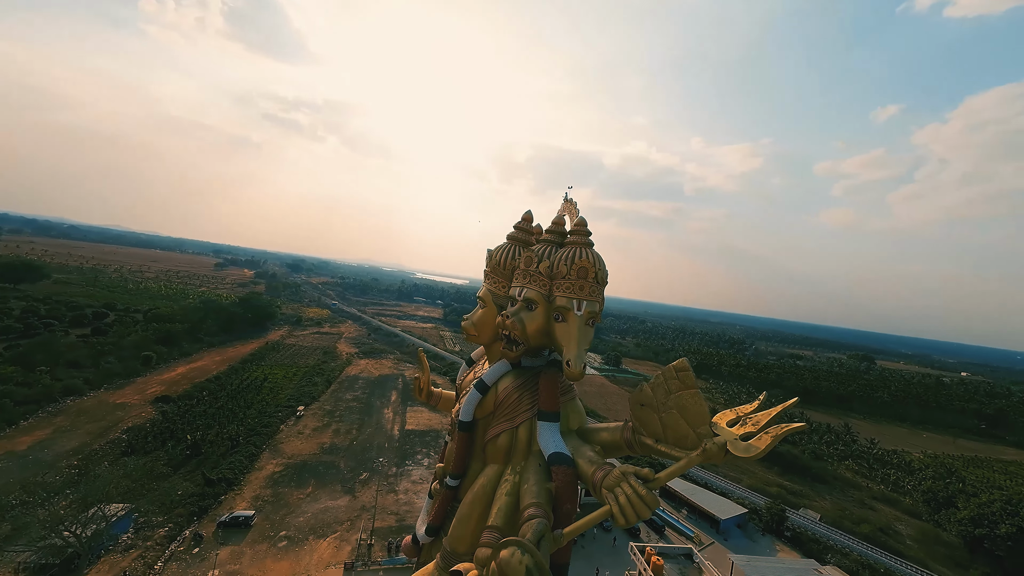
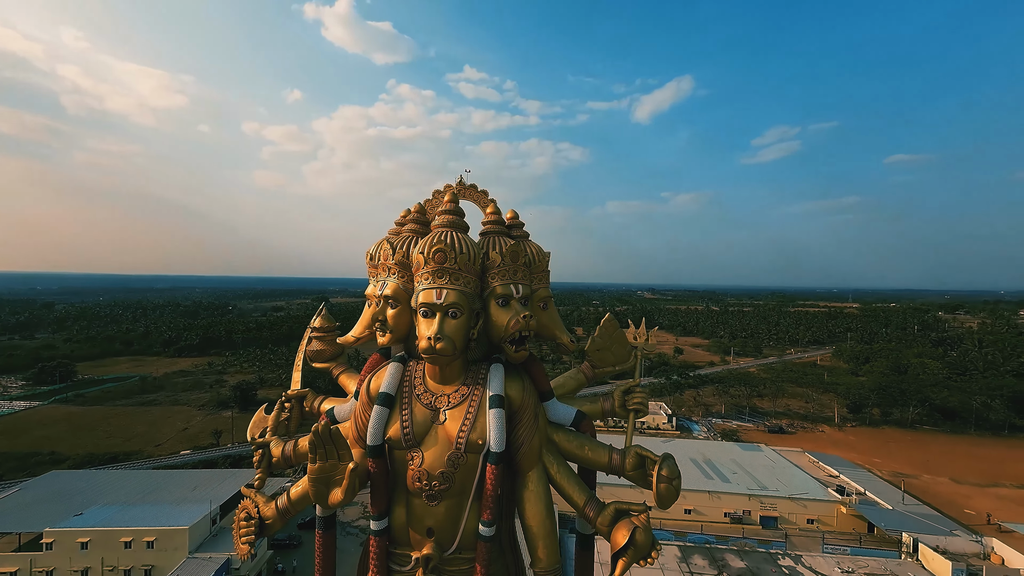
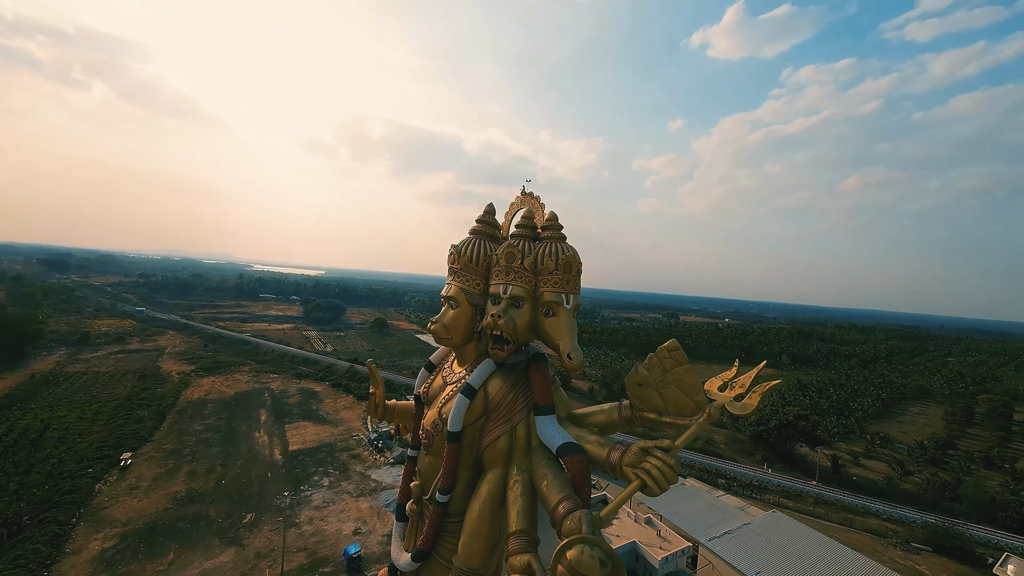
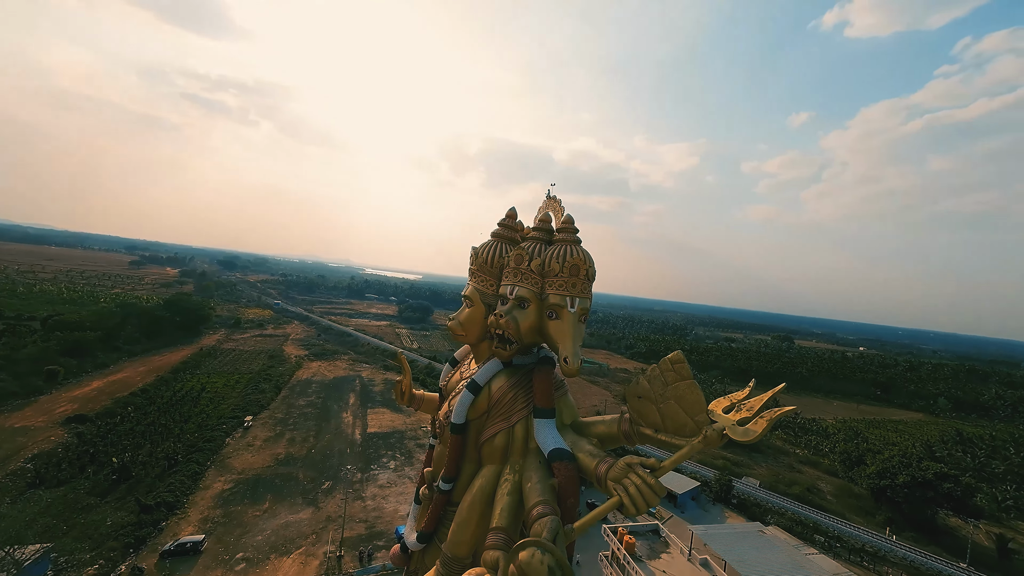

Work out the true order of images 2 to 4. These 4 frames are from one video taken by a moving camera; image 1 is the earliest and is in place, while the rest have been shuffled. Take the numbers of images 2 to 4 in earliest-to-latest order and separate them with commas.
4, 3, 2
